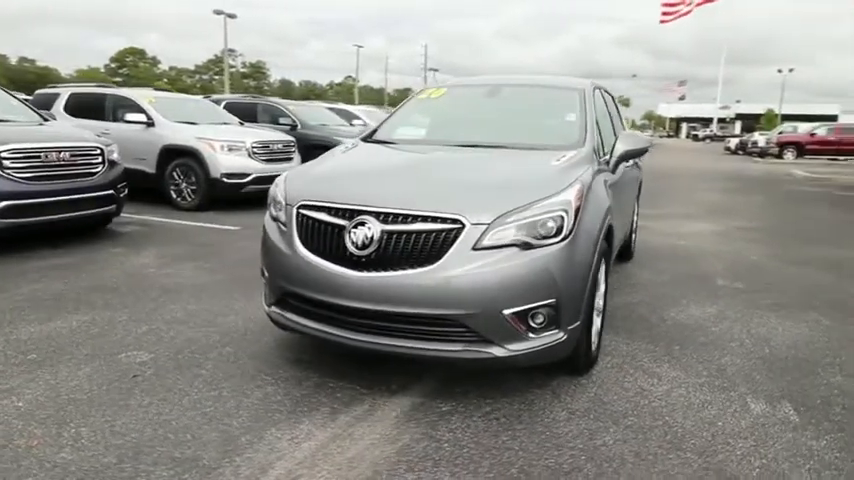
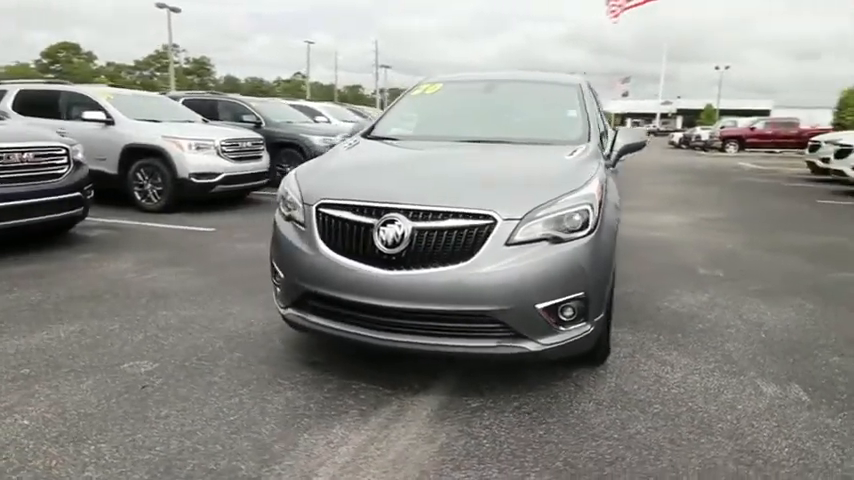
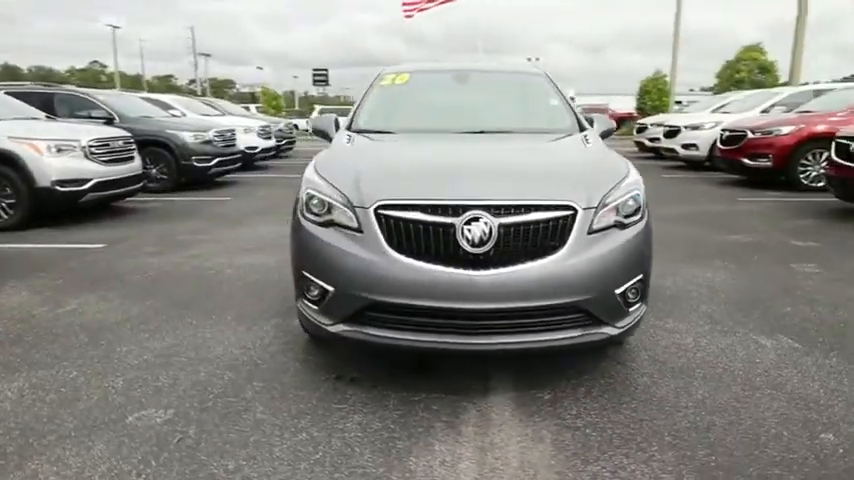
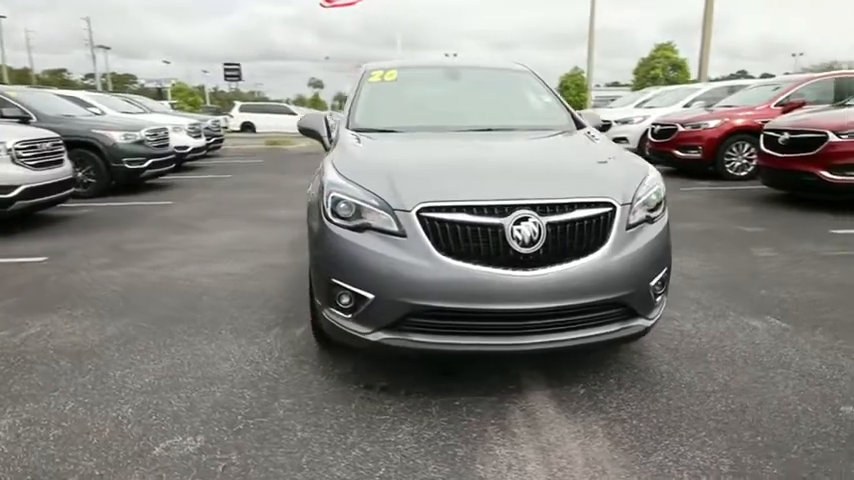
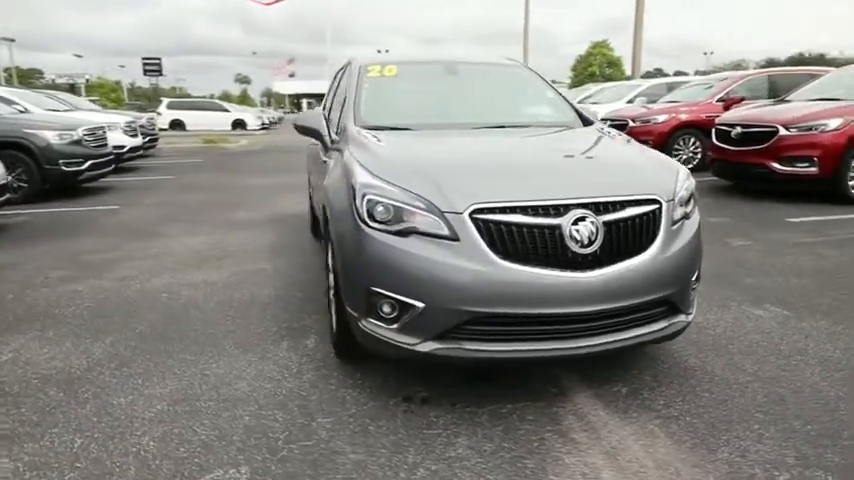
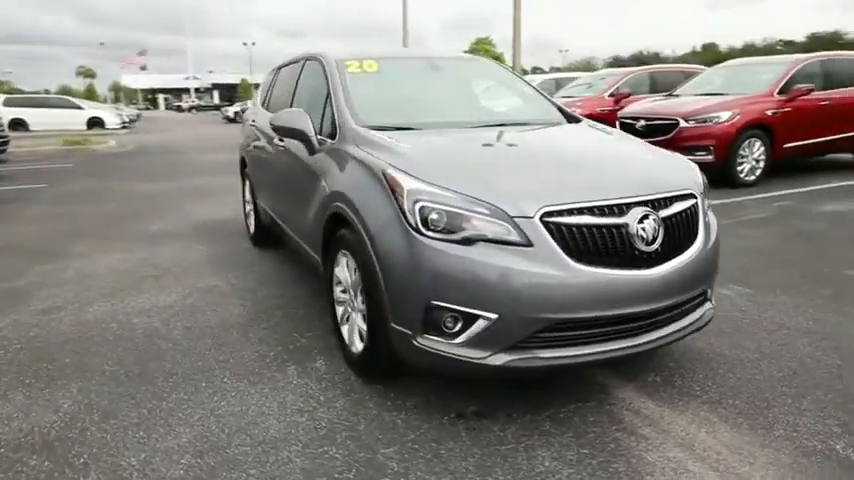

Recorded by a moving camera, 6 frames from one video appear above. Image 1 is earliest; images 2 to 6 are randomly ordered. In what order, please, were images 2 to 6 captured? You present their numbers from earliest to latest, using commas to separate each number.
2, 3, 4, 5, 6
